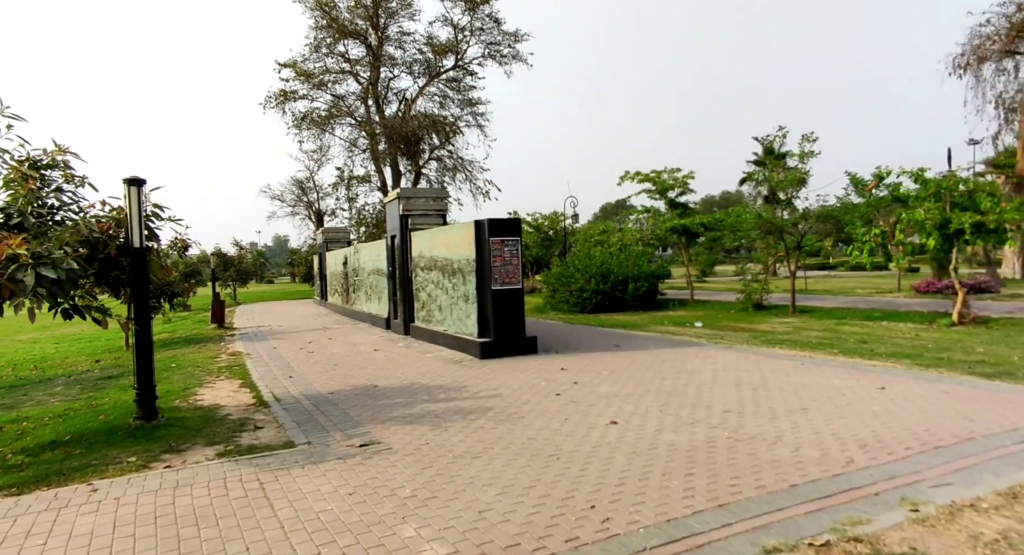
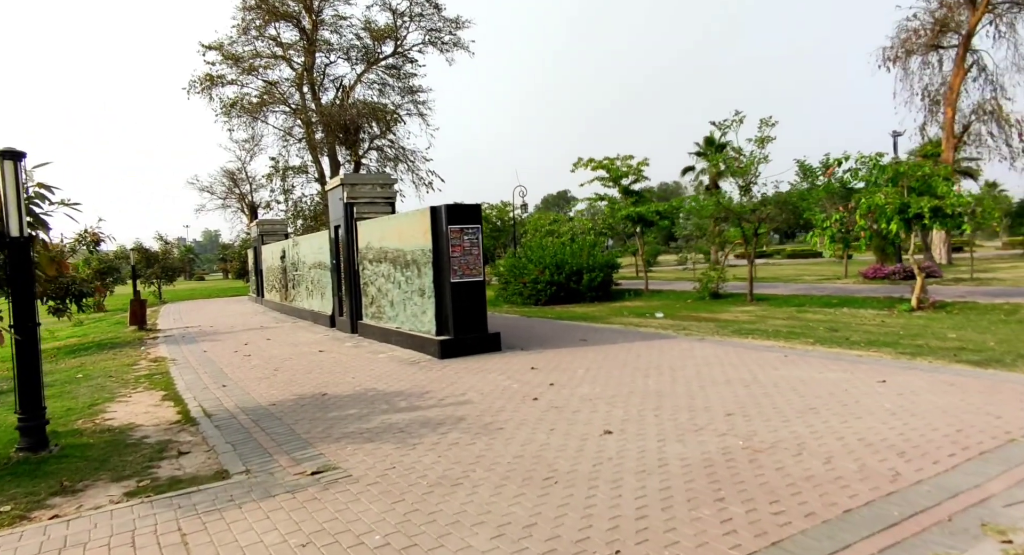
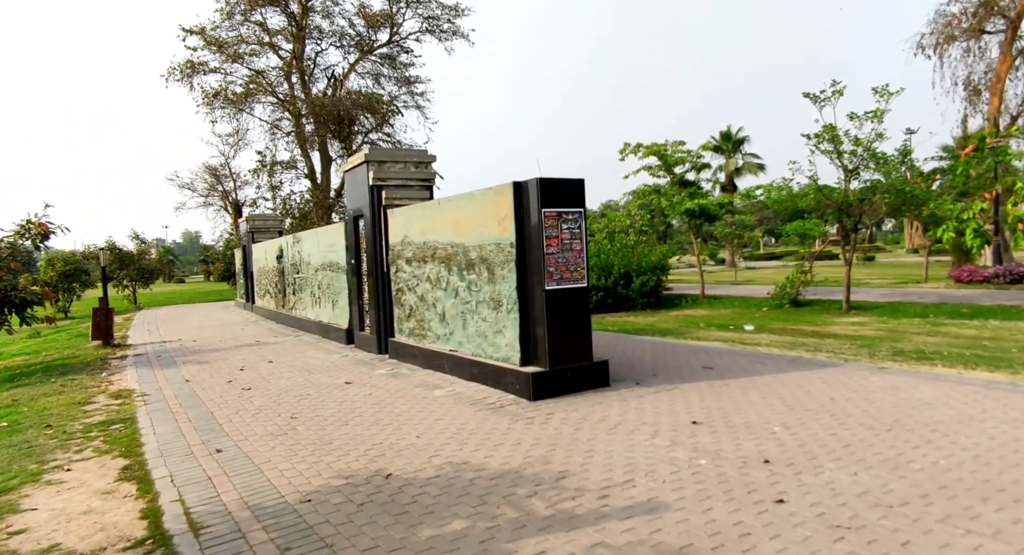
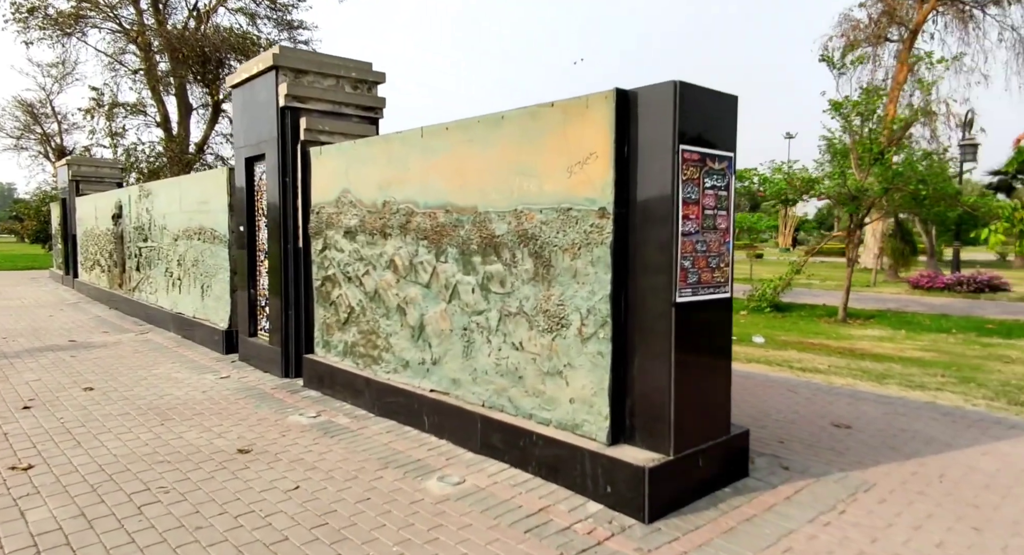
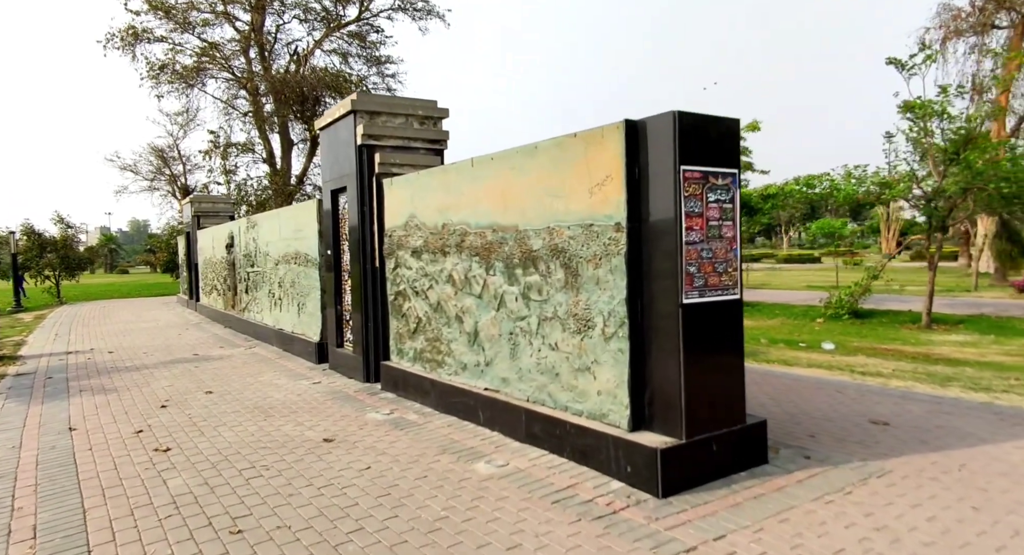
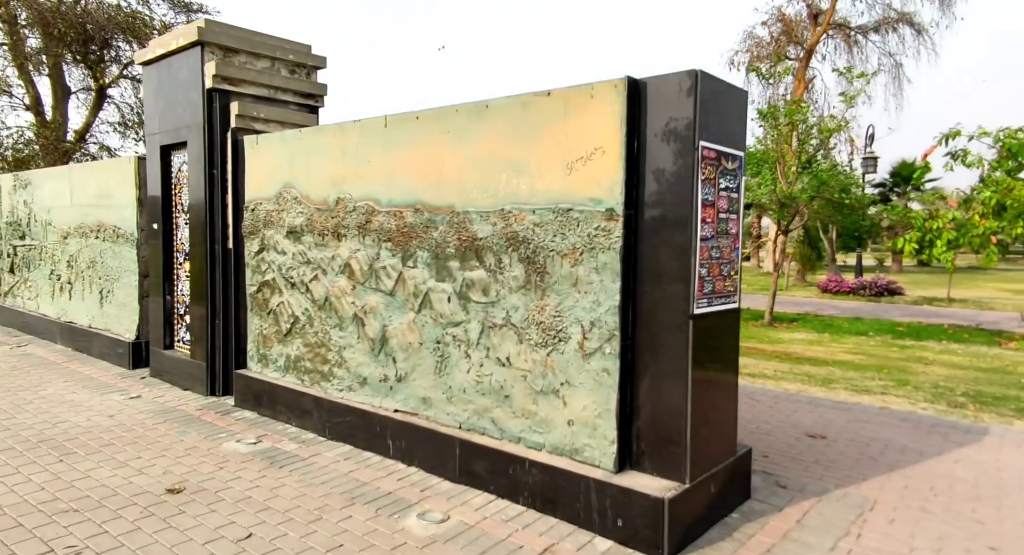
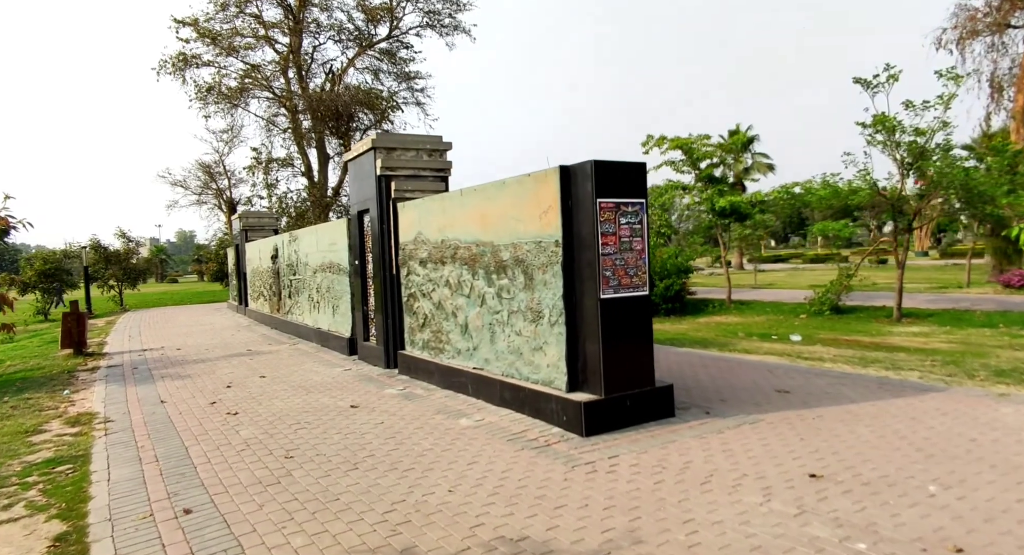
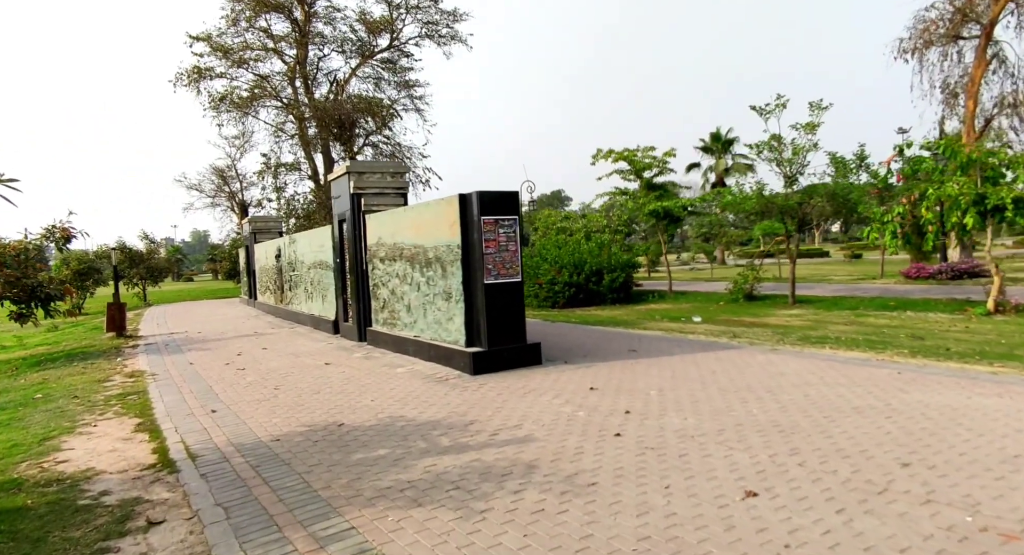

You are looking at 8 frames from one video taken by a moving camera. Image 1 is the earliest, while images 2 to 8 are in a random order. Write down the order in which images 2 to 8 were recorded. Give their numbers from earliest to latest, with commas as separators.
2, 8, 3, 7, 5, 4, 6
